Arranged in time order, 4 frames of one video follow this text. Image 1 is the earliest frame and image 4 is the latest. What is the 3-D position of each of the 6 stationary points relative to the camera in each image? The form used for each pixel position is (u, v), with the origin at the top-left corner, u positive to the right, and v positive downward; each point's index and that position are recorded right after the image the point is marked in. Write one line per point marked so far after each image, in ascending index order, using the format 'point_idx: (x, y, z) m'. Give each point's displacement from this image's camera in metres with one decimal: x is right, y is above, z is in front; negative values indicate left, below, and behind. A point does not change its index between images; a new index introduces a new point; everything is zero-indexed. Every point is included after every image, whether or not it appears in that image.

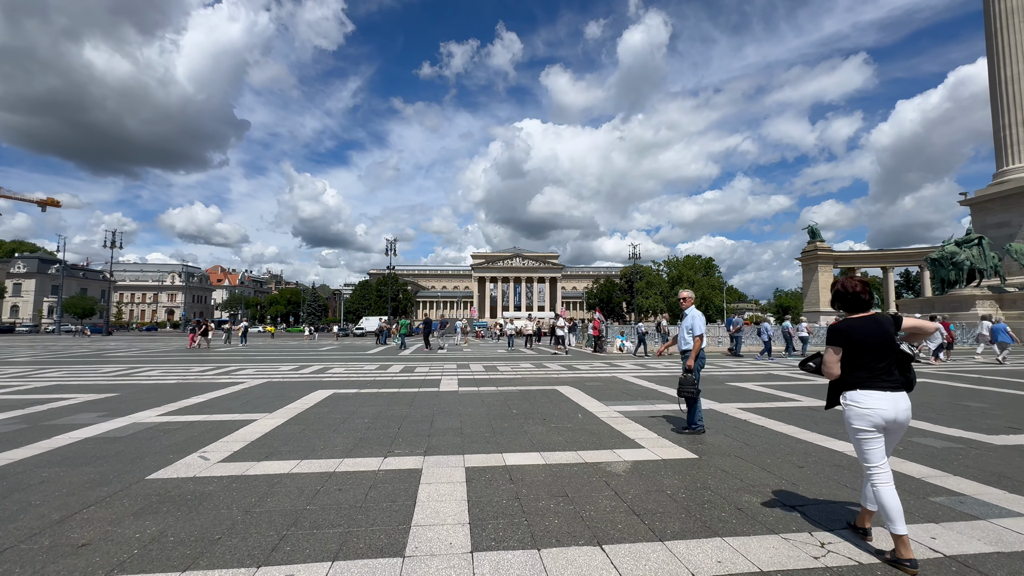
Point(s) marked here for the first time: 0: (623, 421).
0: (+1.9, -2.3, +7.6) m
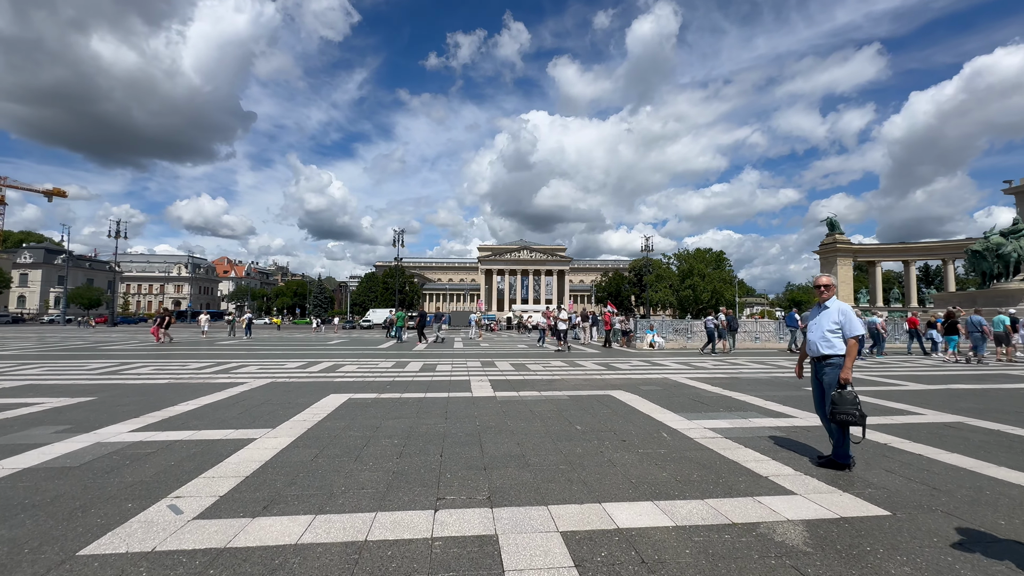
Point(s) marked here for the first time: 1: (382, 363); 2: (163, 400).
0: (+2.8, -2.1, +5.9) m
1: (-4.4, -2.5, +15.2) m
2: (-6.9, -2.2, +8.9) m
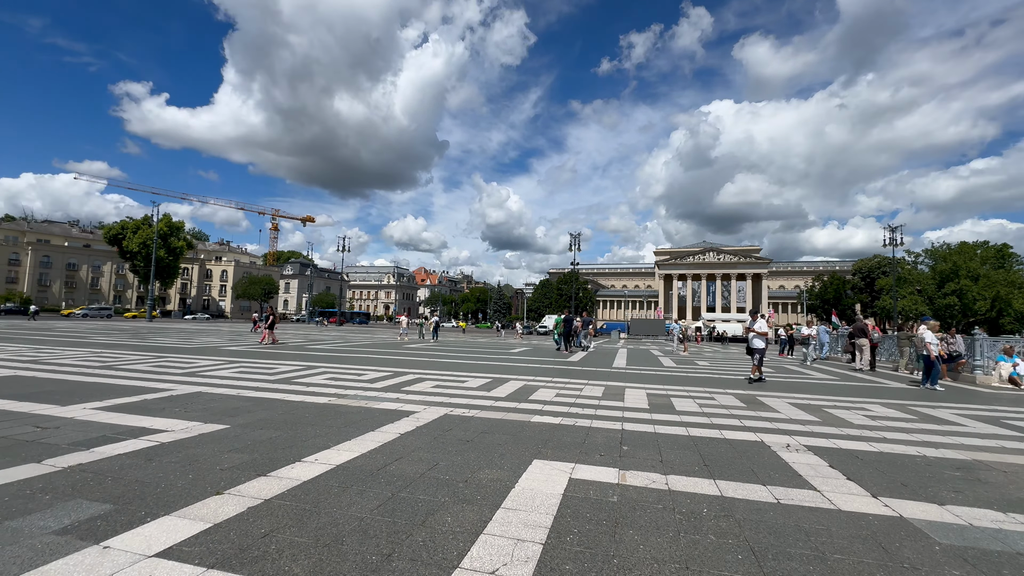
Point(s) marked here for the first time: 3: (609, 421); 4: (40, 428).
0: (+5.1, -1.8, -0.3) m
1: (+1.8, -2.4, +11.0) m
2: (-2.8, -2.0, +6.0) m
3: (+1.6, -2.2, +7.7) m
4: (-6.2, -1.9, +5.9) m
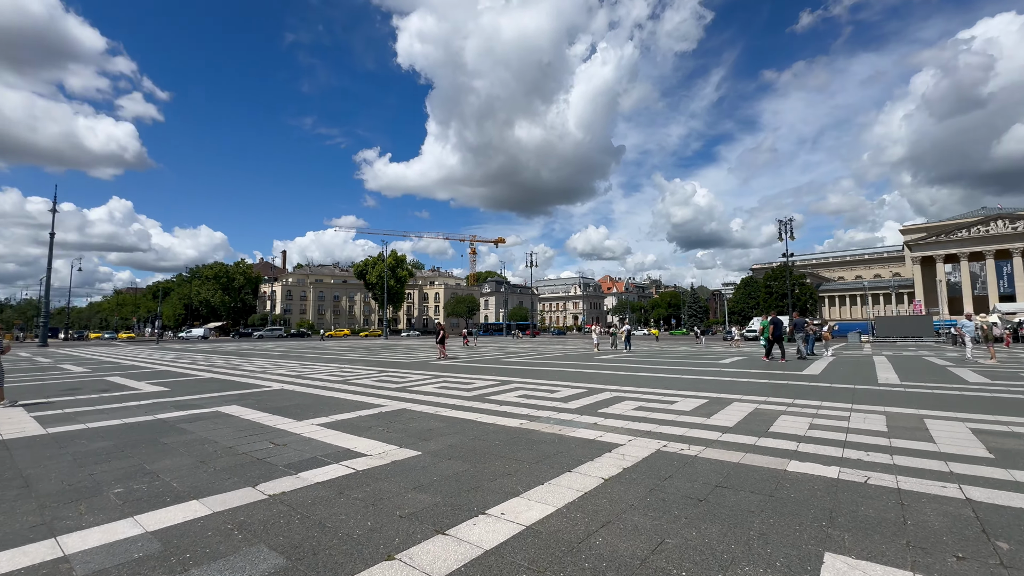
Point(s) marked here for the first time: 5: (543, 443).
0: (+4.5, -1.3, -3.8) m
1: (+6.0, -2.2, +7.9) m
2: (-0.3, -2.1, +5.1) m
3: (+4.5, -2.0, +4.9) m
4: (-3.4, -2.2, +6.4) m
5: (+0.5, -2.3, +6.6) m
